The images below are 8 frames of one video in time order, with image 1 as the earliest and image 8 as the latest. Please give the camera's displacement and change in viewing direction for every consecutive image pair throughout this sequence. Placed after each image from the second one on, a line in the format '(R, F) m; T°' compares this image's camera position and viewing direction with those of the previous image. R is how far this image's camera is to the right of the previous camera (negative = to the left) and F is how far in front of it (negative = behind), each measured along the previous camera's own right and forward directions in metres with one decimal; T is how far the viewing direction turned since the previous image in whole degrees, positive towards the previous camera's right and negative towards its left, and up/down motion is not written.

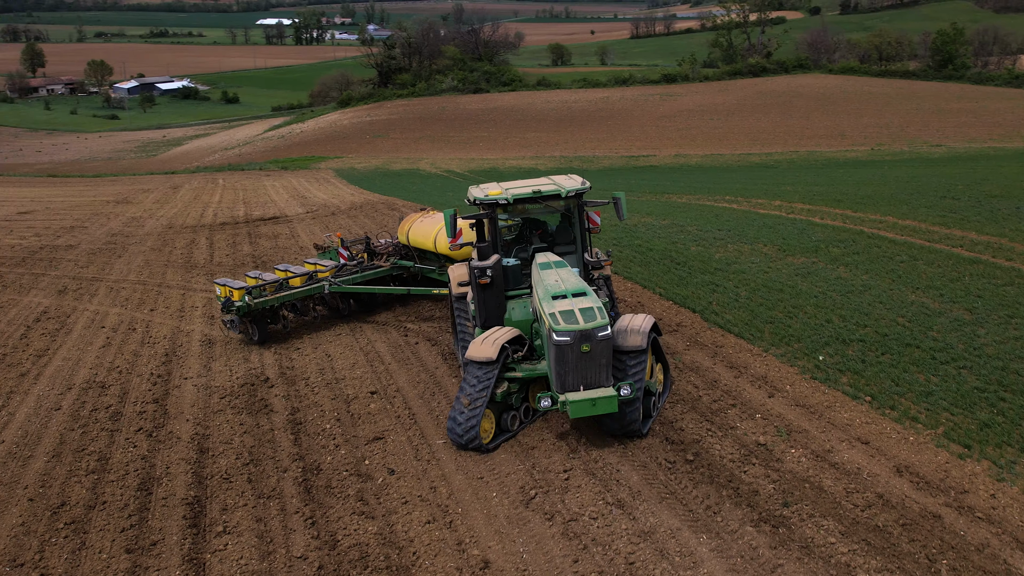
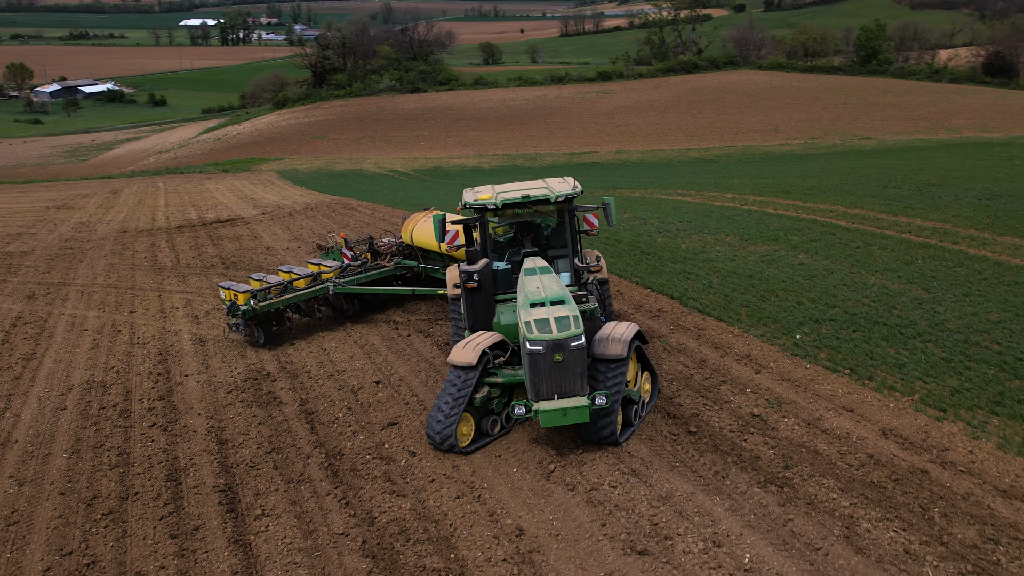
(-0.6, -0.4) m; +4°
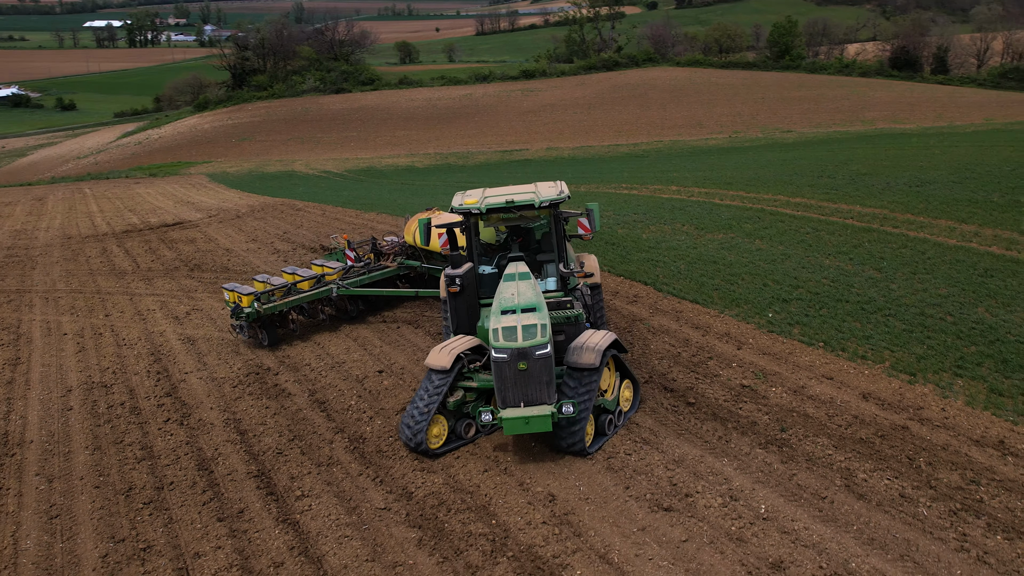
(-0.7, -0.5) m; +5°
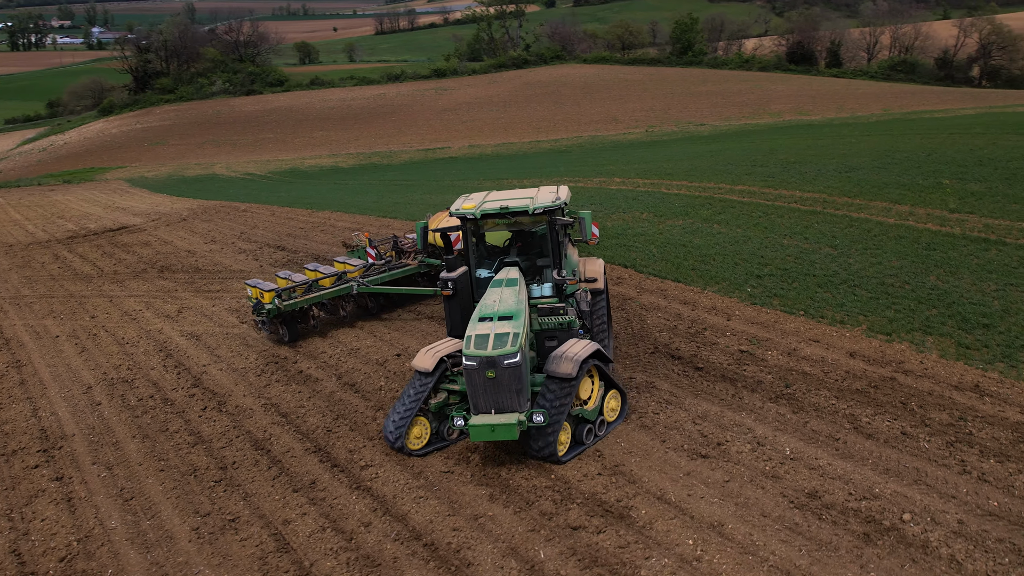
(-1.1, -0.7) m; +6°
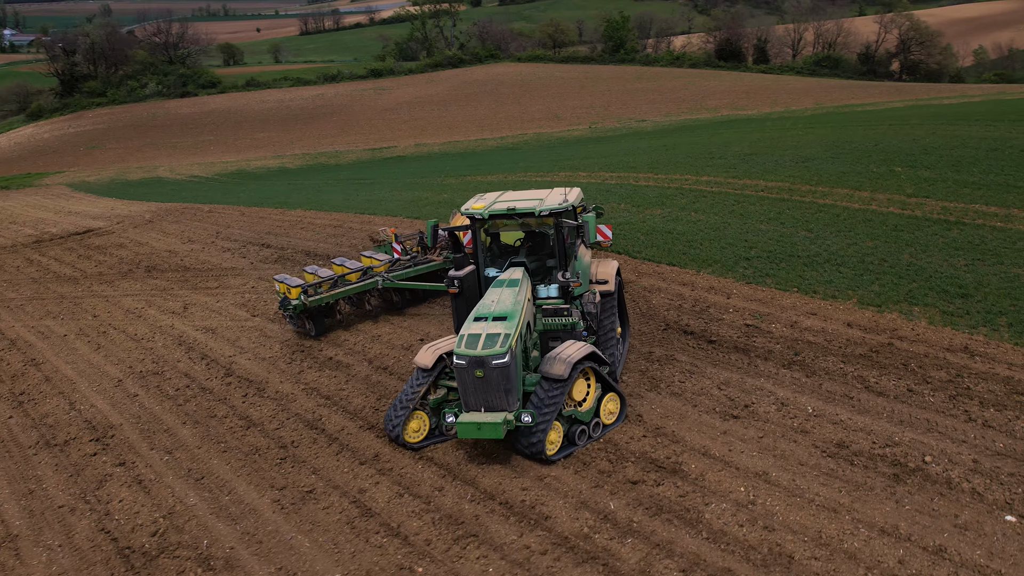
(-0.9, -0.6) m; +4°
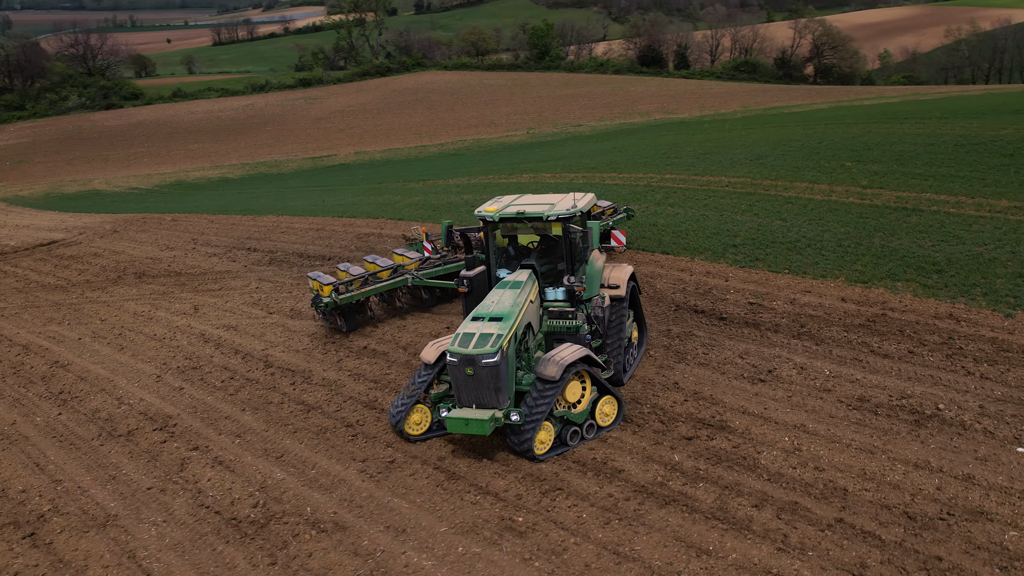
(-1.2, -0.7) m; +5°
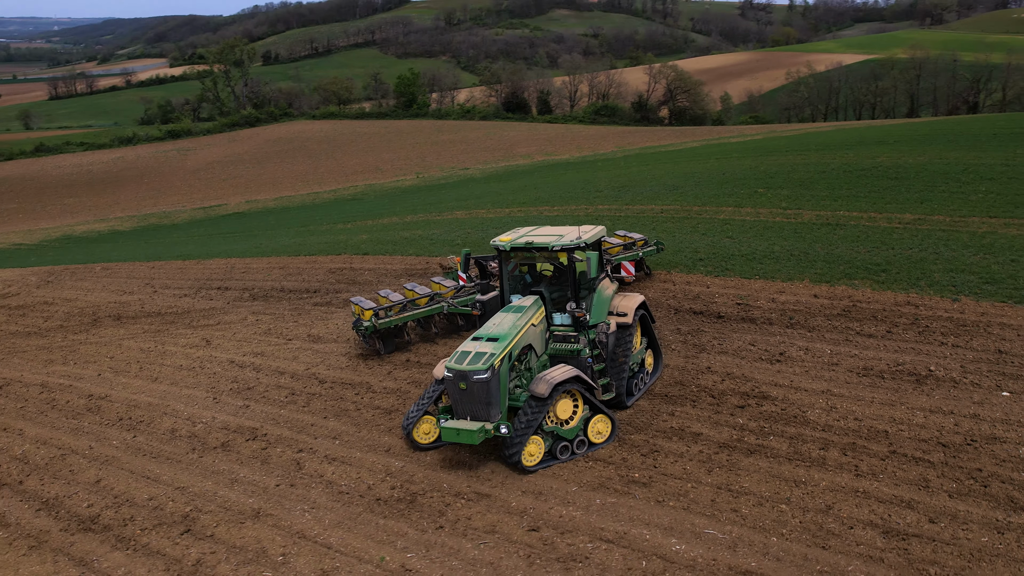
(-2.2, -1.2) m; +9°
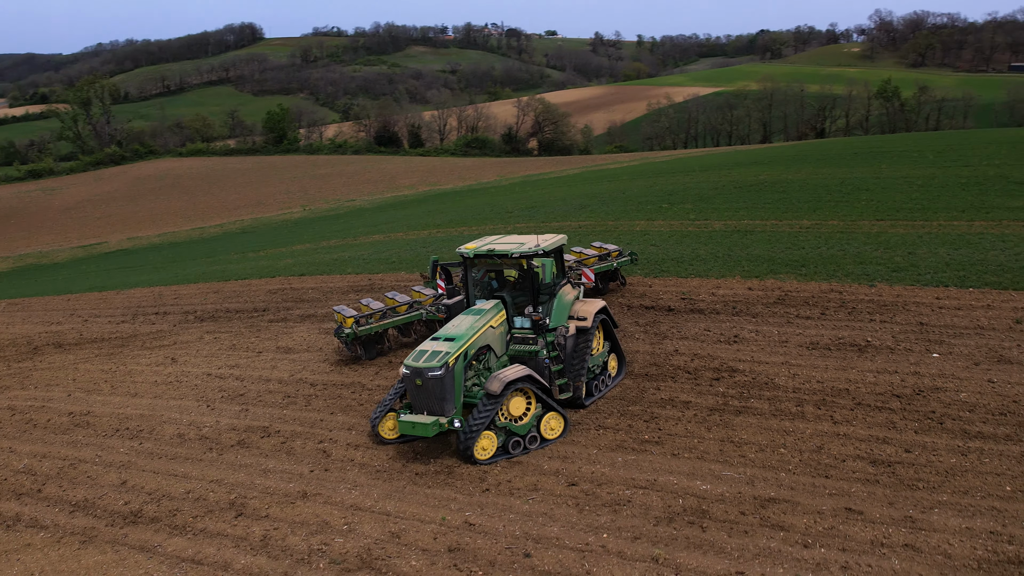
(-1.5, -0.9) m; +8°
